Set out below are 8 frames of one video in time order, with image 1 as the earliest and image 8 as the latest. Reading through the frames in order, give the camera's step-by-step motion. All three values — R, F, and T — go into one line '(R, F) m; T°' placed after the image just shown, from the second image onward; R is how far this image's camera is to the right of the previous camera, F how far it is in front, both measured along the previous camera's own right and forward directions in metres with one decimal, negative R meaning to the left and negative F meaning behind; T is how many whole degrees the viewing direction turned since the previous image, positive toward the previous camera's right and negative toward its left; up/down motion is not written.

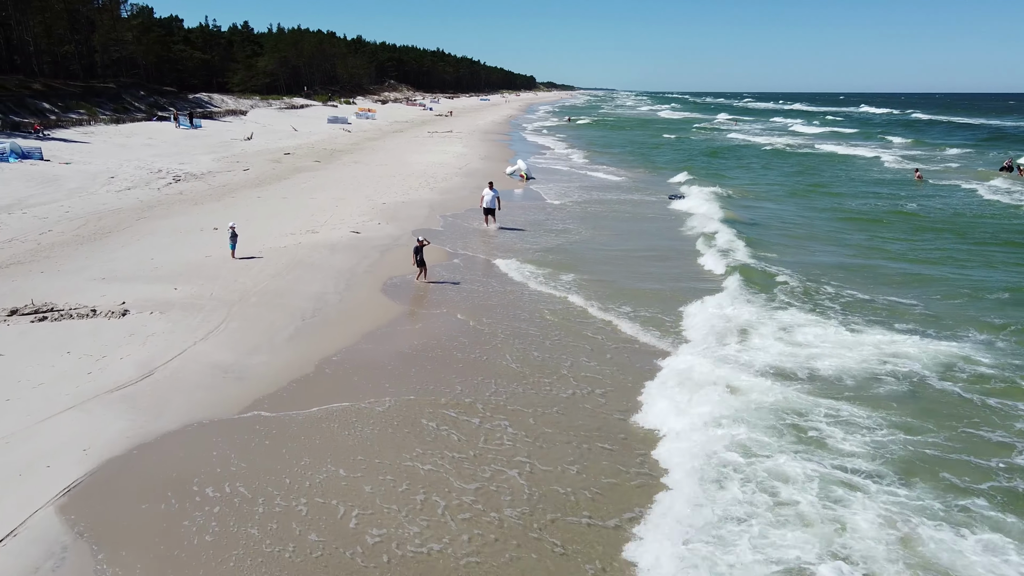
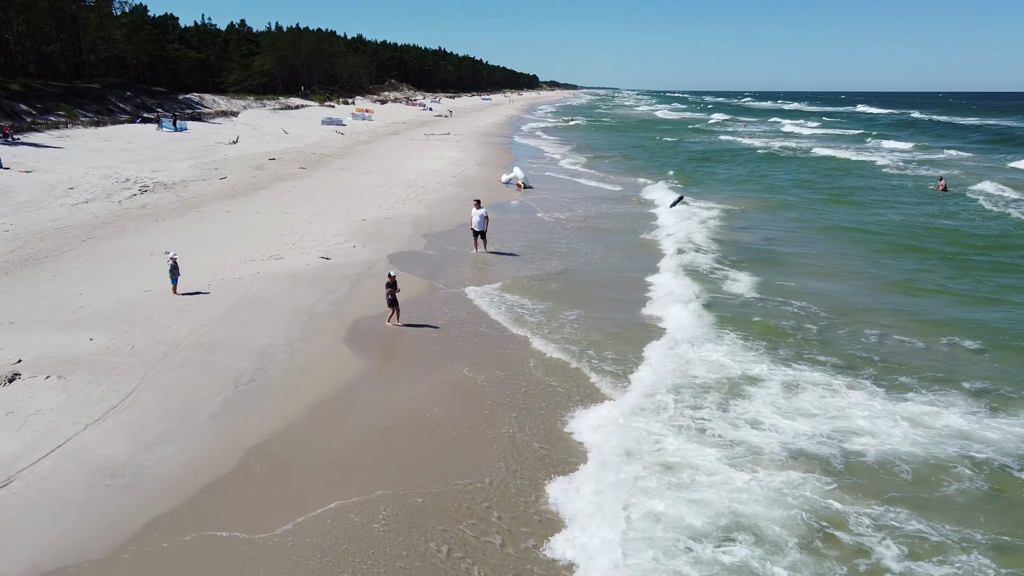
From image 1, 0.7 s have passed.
(+0.2, +1.7) m; 0°
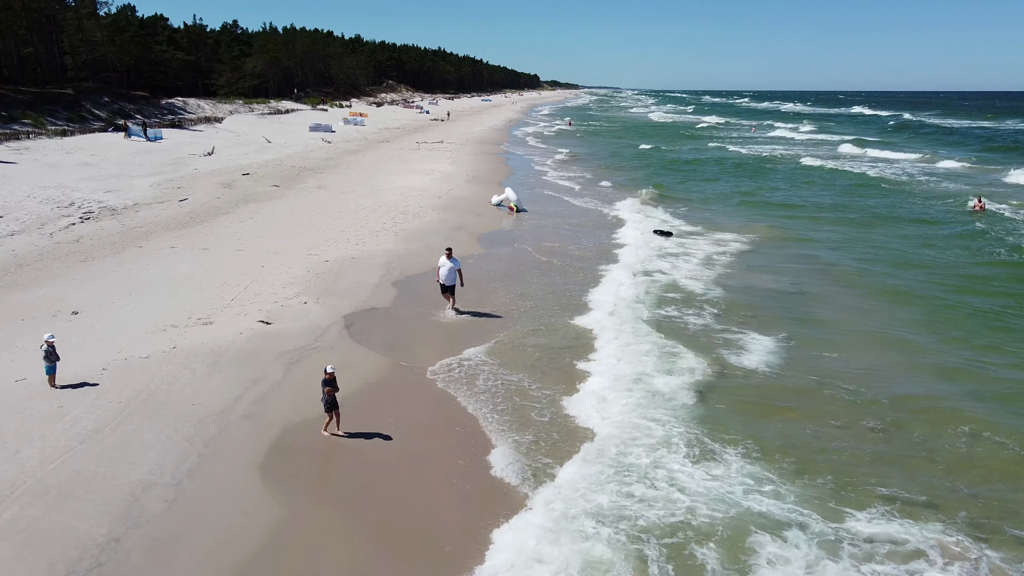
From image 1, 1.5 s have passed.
(+0.2, +2.3) m; 0°
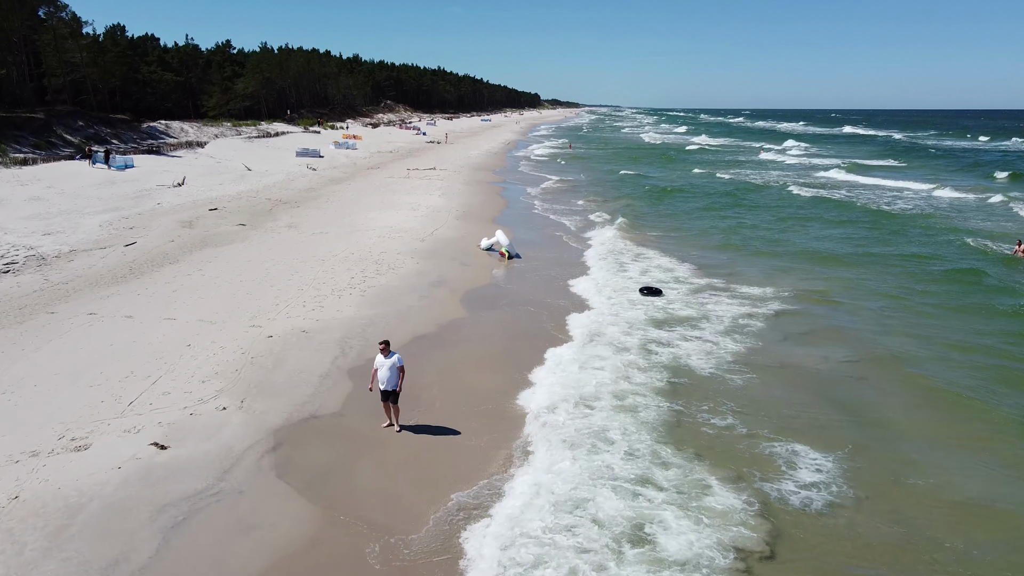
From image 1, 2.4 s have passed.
(+0.2, +2.5) m; 0°
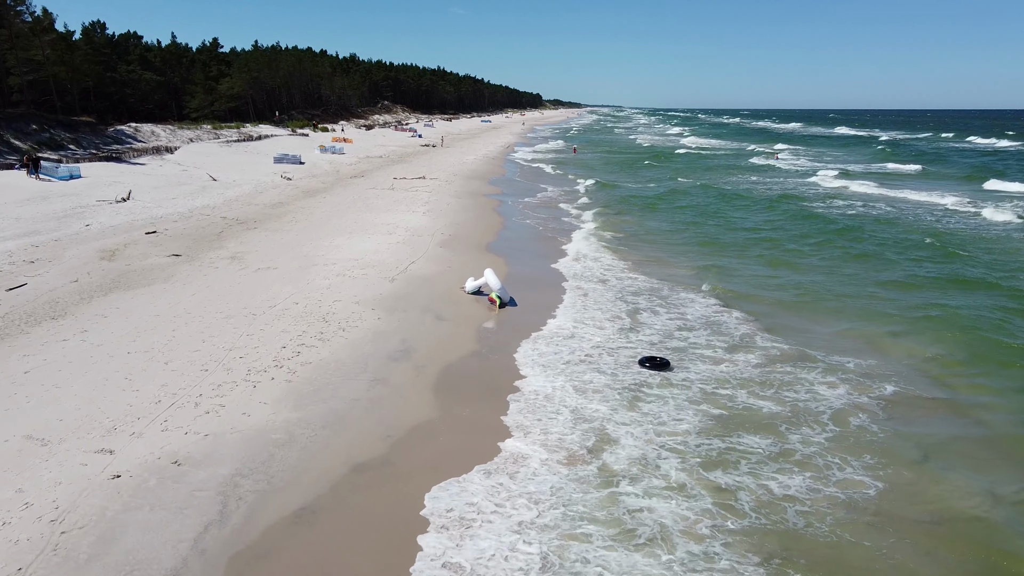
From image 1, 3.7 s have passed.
(+0.1, +4.0) m; 0°
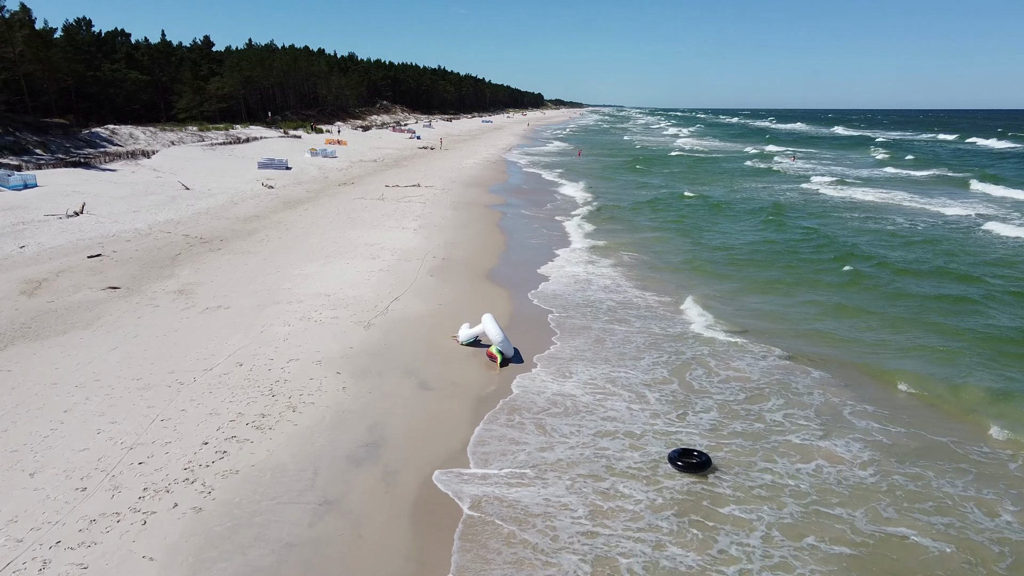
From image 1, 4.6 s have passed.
(-0.1, +2.9) m; 0°
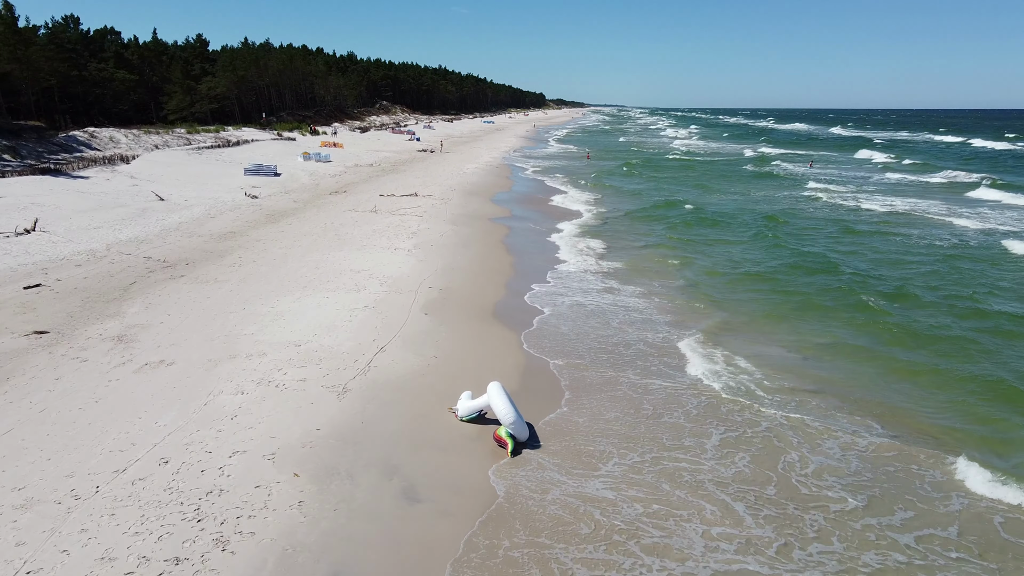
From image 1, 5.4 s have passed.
(-0.1, +2.6) m; 0°
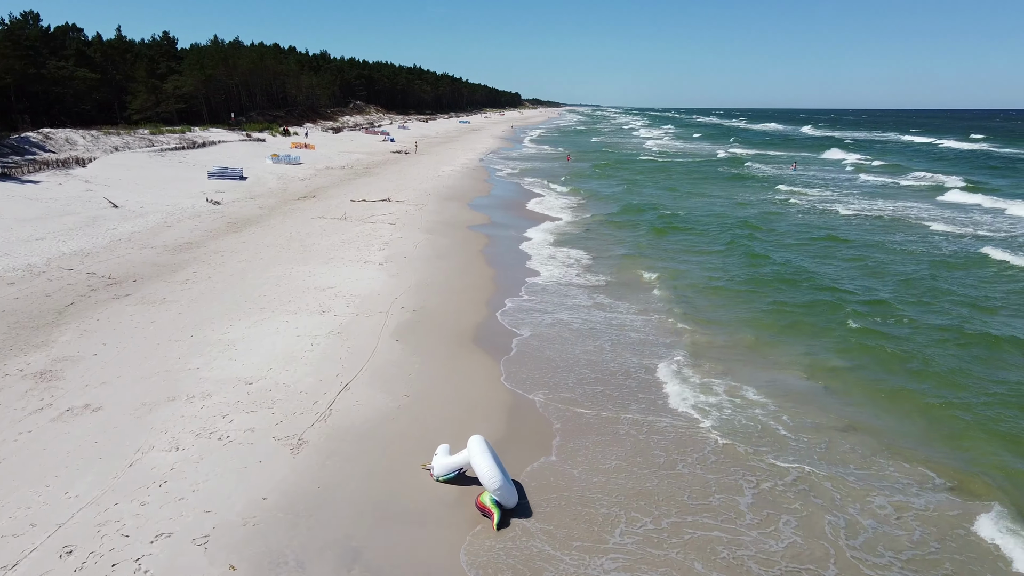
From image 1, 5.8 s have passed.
(-0.1, +1.4) m; +2°
